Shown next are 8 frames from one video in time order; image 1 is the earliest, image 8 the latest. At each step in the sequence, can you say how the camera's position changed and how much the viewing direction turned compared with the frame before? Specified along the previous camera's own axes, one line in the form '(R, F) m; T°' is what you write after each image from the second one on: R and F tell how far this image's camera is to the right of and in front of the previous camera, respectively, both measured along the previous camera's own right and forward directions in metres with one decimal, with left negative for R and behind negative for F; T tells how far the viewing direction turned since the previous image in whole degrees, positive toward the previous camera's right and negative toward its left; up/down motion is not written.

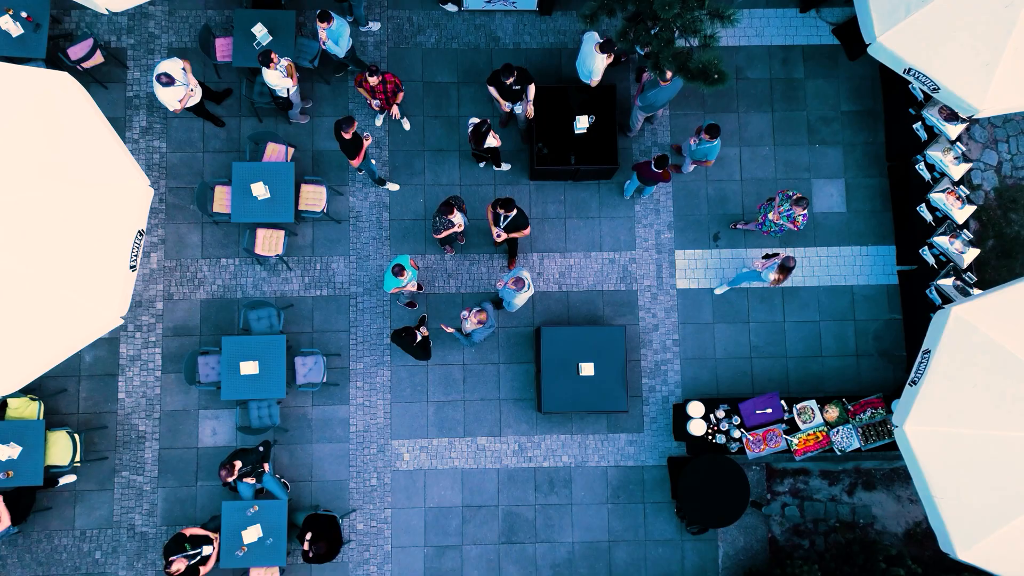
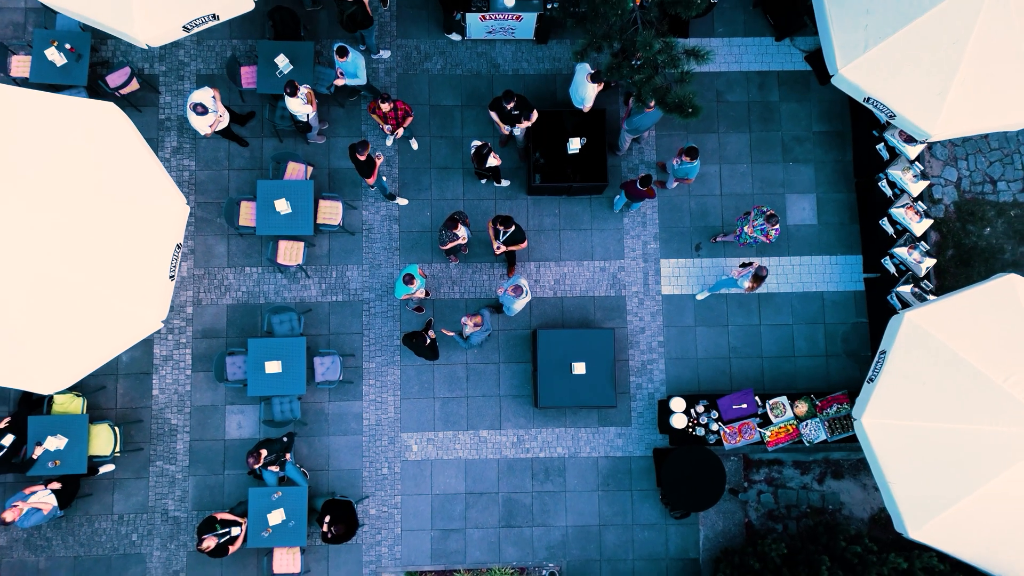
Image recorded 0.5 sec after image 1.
(+0.1, -0.7) m; -1°
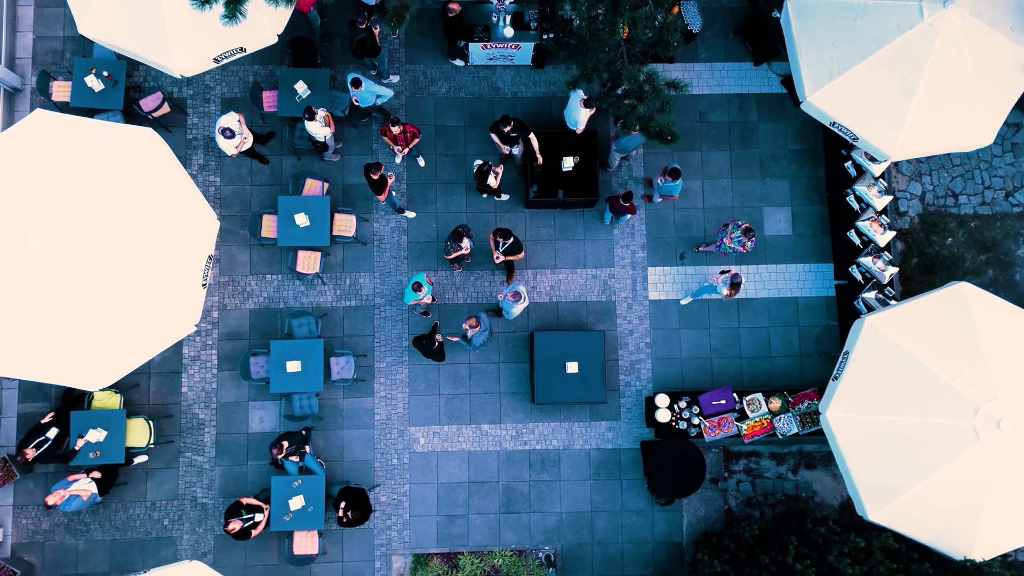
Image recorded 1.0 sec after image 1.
(0.0, -0.8) m; 0°
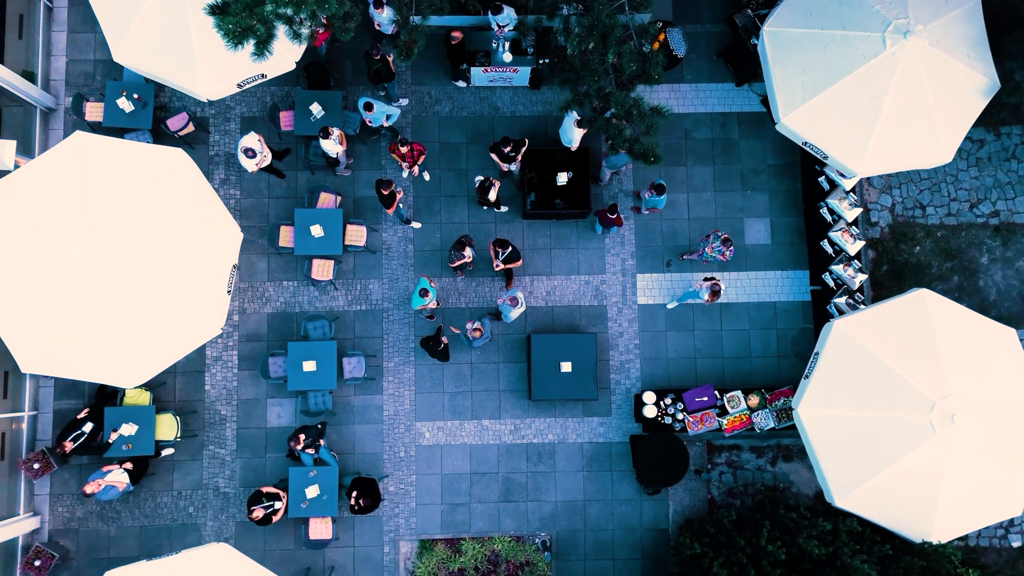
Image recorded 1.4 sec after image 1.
(0.0, -0.7) m; 0°
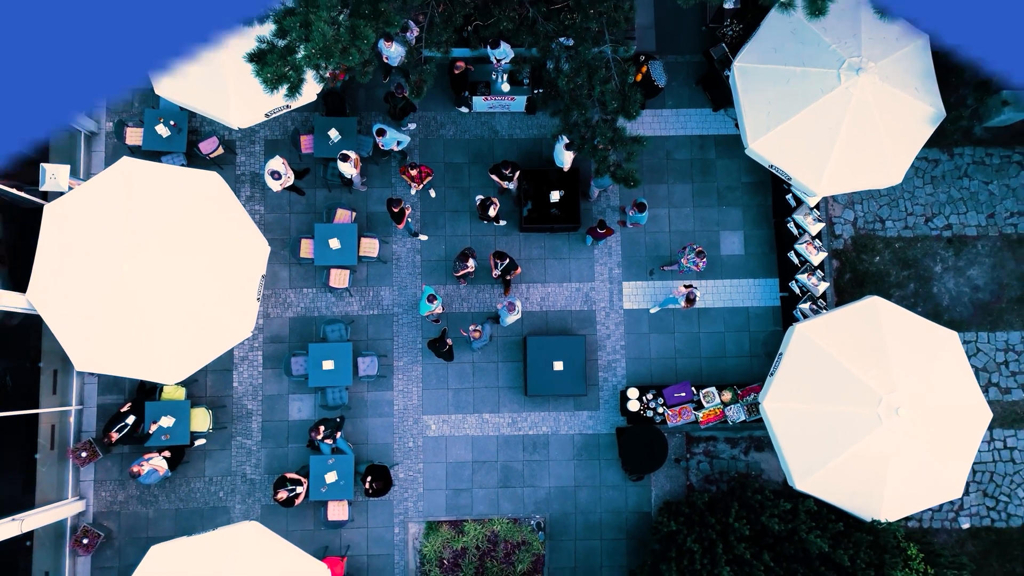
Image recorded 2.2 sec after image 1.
(0.0, -1.1) m; 0°
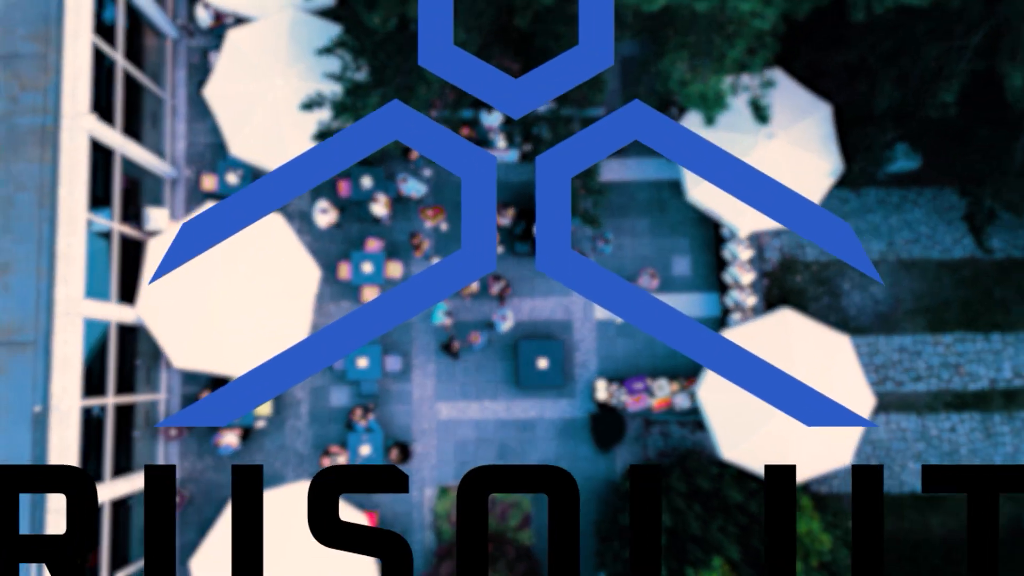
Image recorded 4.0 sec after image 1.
(+0.1, -2.9) m; 0°
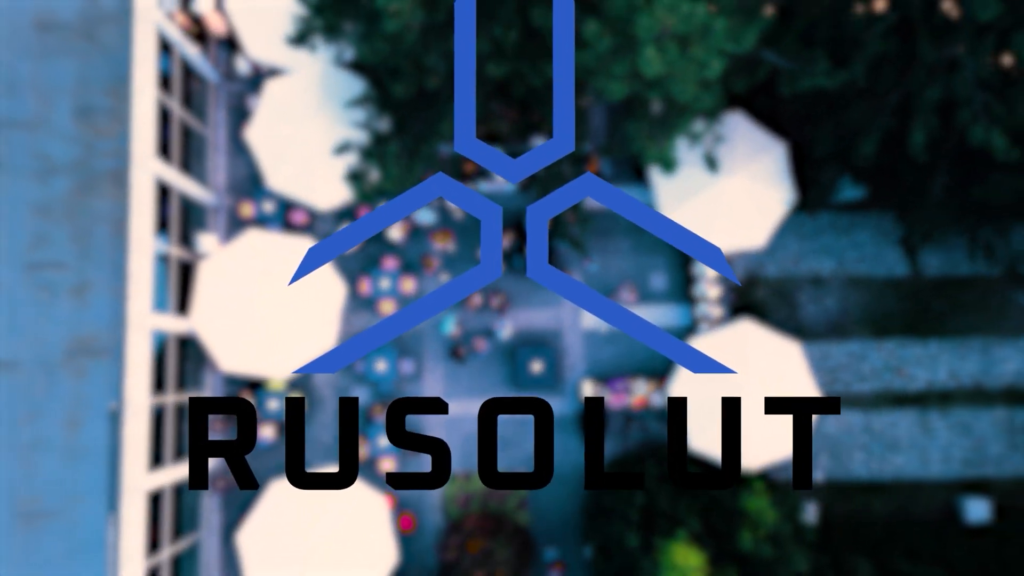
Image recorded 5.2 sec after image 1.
(0.0, -2.1) m; 0°
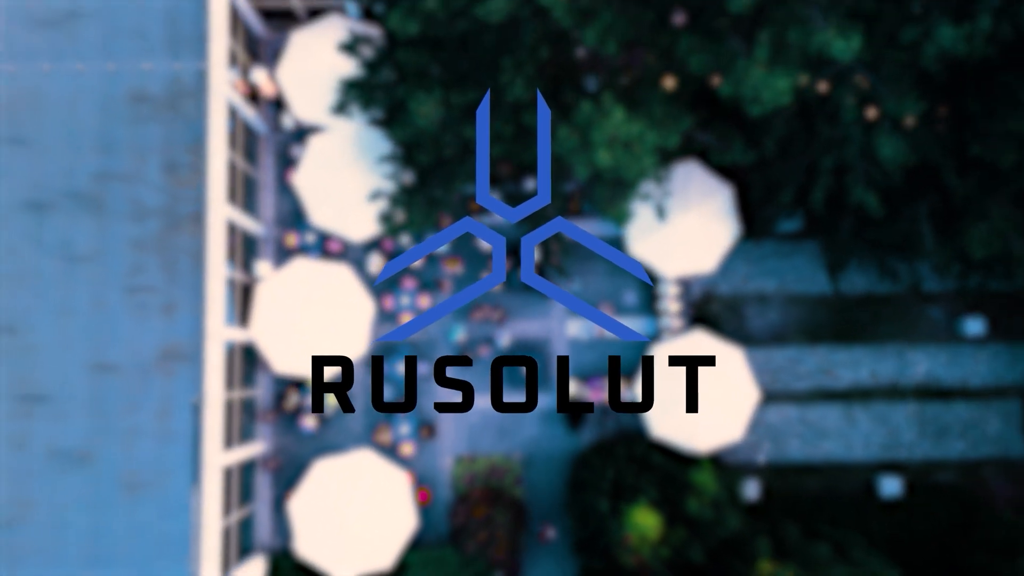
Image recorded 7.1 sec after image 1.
(+0.1, -3.4) m; 0°
